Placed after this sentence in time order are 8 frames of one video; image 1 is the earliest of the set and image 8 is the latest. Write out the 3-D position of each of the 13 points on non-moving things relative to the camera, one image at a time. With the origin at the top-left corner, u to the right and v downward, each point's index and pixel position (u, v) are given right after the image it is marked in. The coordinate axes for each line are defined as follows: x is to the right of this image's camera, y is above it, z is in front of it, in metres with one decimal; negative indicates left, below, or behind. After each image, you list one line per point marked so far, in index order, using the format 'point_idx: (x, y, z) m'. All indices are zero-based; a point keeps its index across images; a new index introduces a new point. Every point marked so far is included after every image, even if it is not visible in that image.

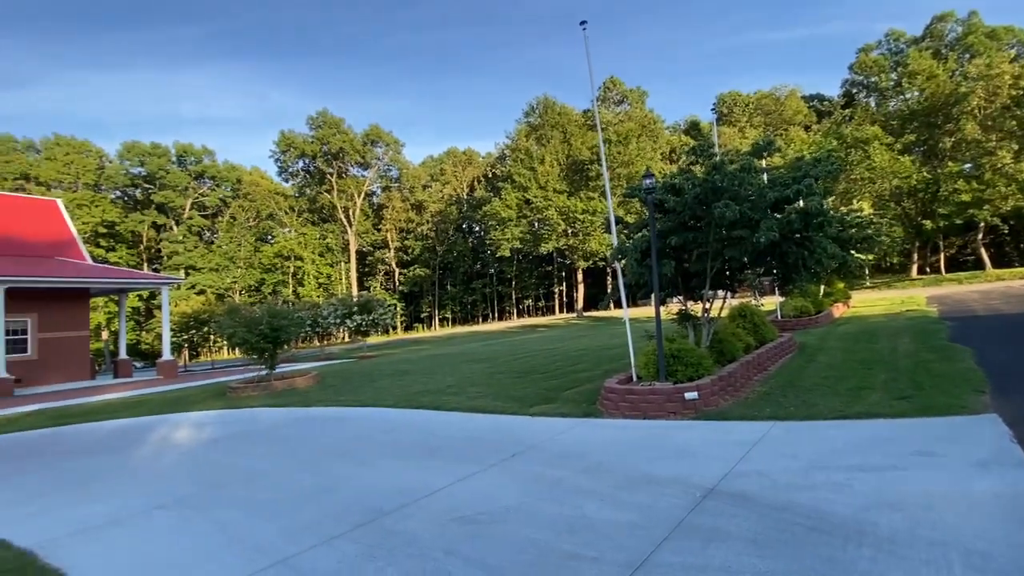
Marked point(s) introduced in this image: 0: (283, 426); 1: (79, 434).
0: (-4.0, -2.4, +8.4) m
1: (-8.5, -2.9, +9.4) m
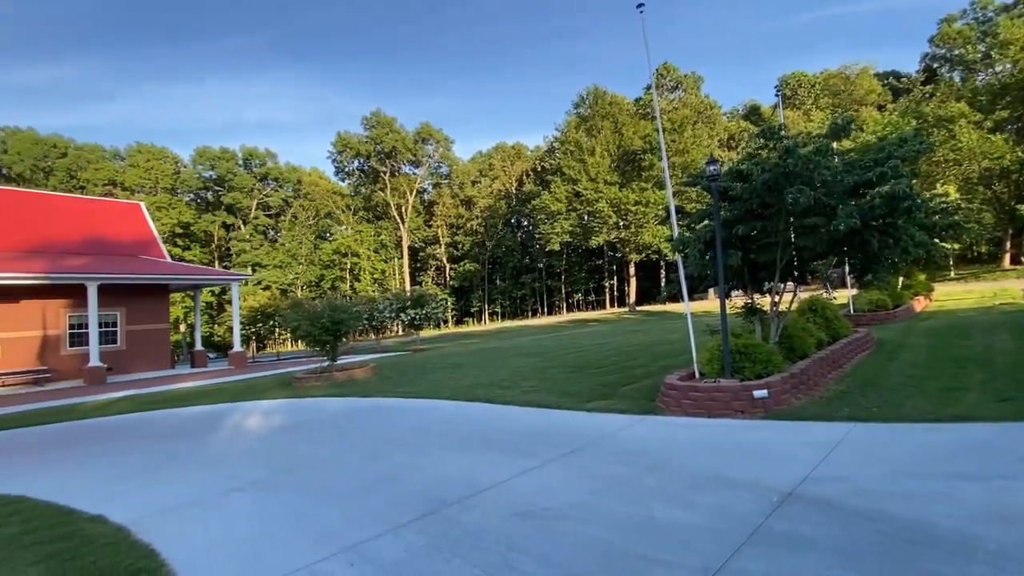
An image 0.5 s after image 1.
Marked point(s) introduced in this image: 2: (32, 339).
0: (-3.0, -2.3, +8.7) m
1: (-7.4, -2.8, +10.2) m
2: (-18.8, -2.0, +19.0) m
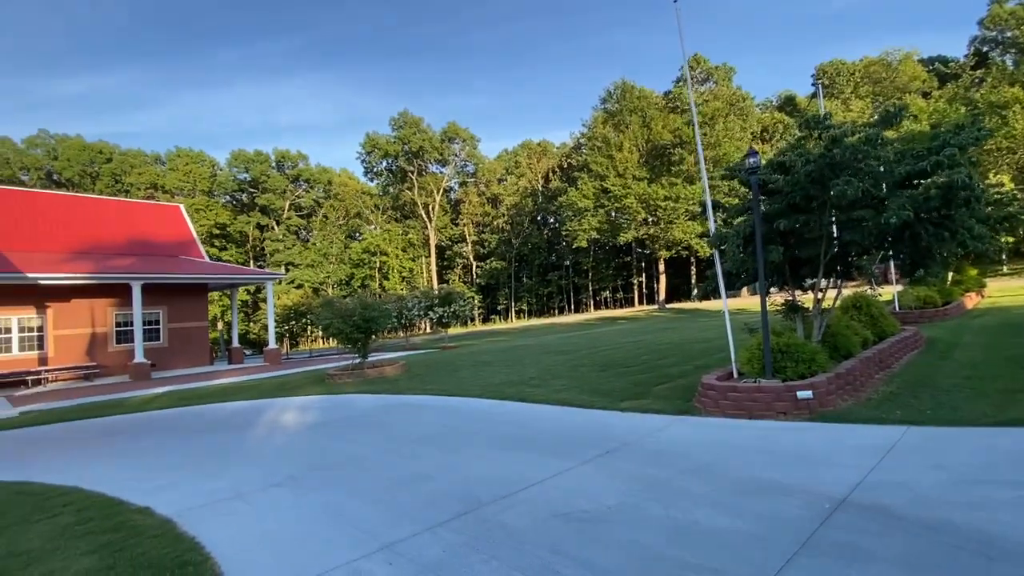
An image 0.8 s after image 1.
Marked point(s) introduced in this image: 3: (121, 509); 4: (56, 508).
0: (-2.4, -2.3, +8.8) m
1: (-6.7, -2.7, +10.5) m
2: (-17.6, -2.0, +19.9) m
3: (-4.2, -2.4, +5.2) m
4: (-5.1, -2.5, +5.4) m
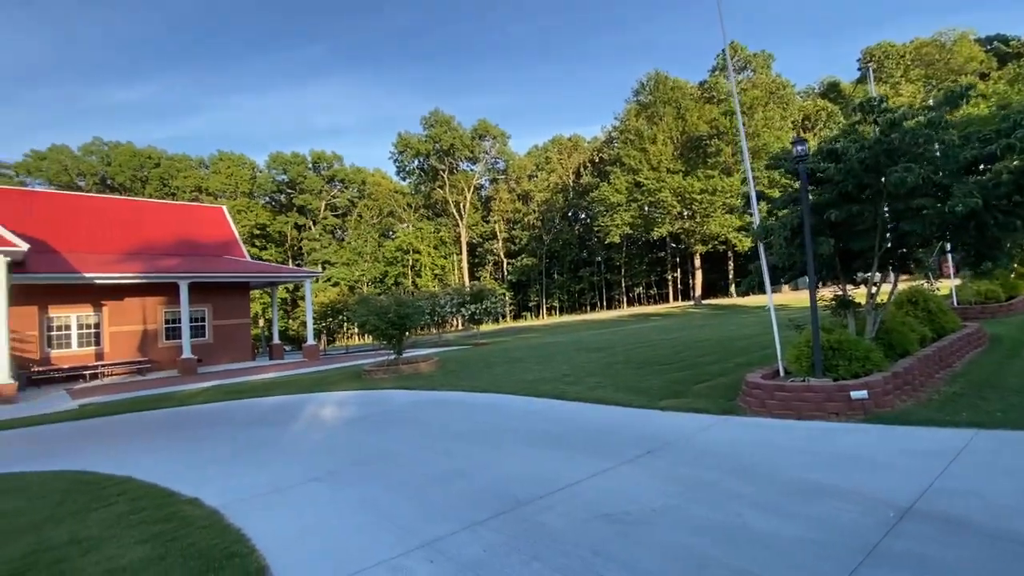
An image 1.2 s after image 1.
0: (-1.8, -2.2, +8.8) m
1: (-6.0, -2.7, +10.8) m
2: (-16.2, -1.9, +20.9) m
3: (-3.8, -2.4, +5.4) m
4: (-4.7, -2.4, +5.6) m
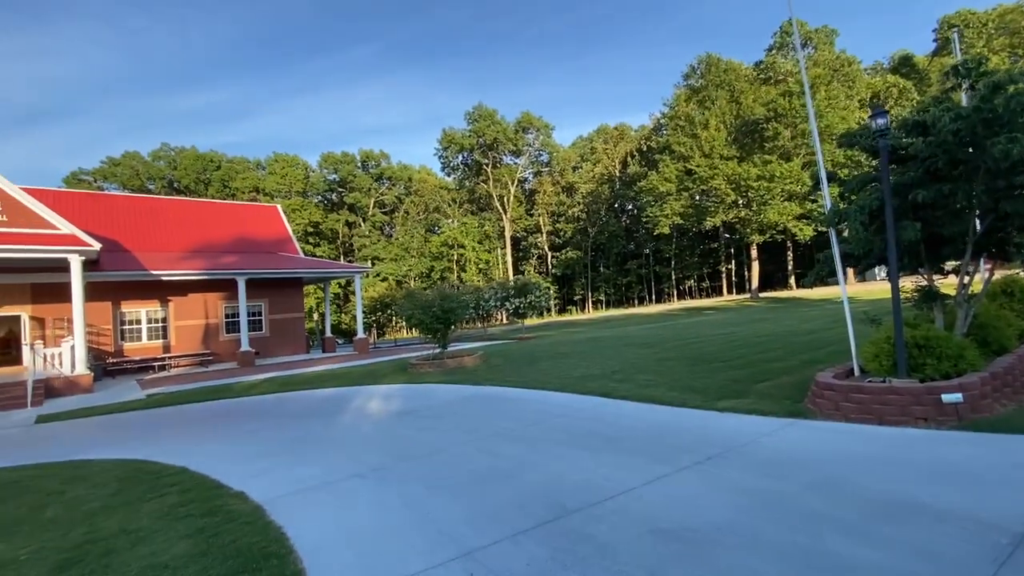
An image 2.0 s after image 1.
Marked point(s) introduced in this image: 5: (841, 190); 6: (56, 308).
0: (-1.0, -2.1, +8.7) m
1: (-5.0, -2.6, +11.1) m
2: (-14.3, -1.7, +22.0) m
3: (-3.3, -2.3, +5.4) m
4: (-4.1, -2.4, +5.7) m
5: (+4.9, +1.5, +7.1) m
6: (-17.7, -0.8, +18.8) m
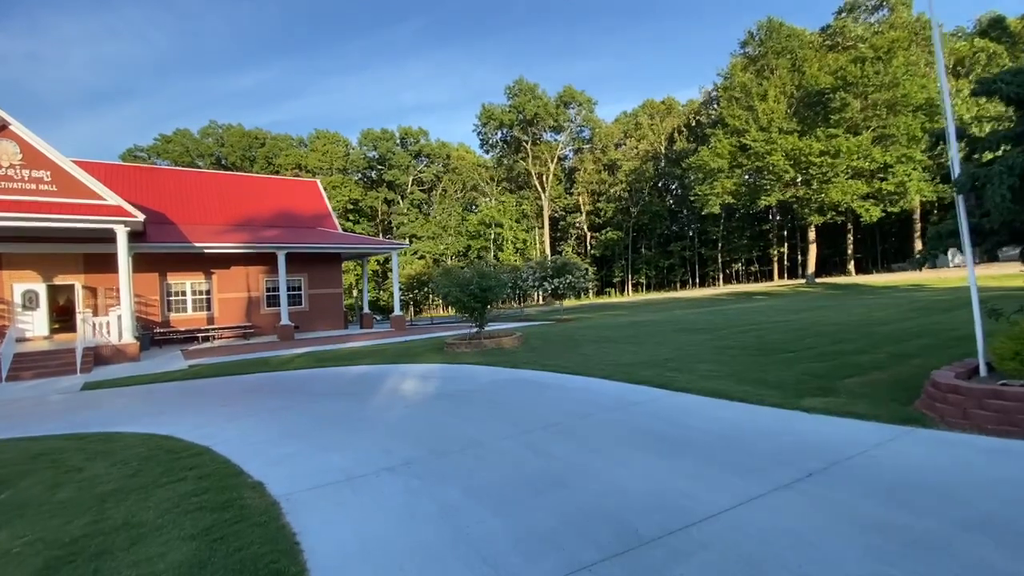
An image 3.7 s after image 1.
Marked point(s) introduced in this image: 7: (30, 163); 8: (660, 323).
0: (-0.3, -1.7, +8.0) m
1: (-4.0, -2.0, +10.7) m
2: (-12.5, -0.5, +22.2) m
3: (-2.8, -2.0, +4.9) m
4: (-3.6, -2.0, +5.3) m
5: (+5.6, +1.7, +5.9) m
6: (-16.2, +0.4, +19.3) m
7: (-15.3, +4.0, +15.3) m
8: (+5.4, -1.3, +17.7) m
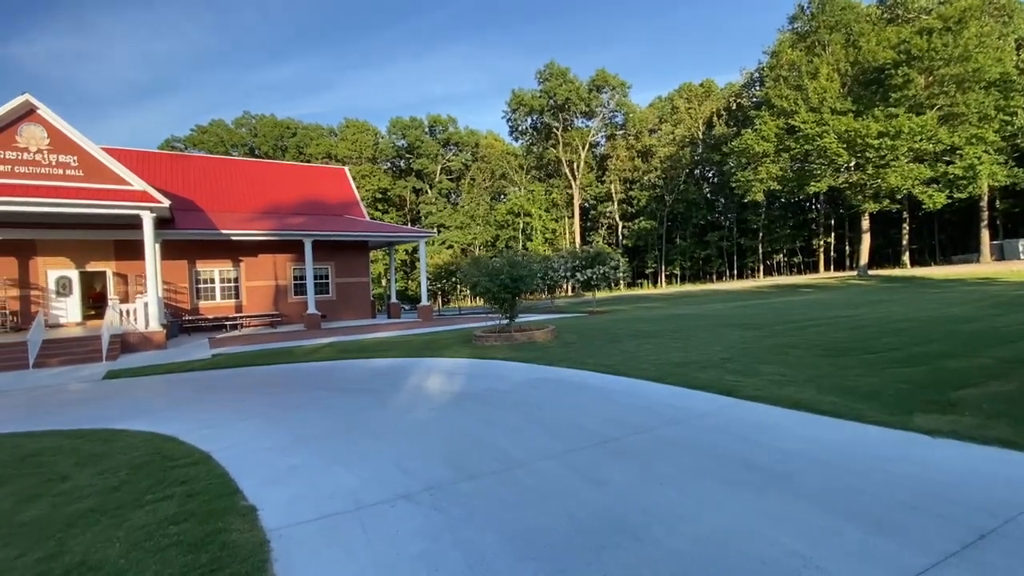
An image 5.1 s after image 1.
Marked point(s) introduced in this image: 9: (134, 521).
0: (+0.3, -1.5, +7.0) m
1: (-3.3, -1.7, +9.9) m
2: (-11.1, 0.0, +21.9) m
3: (-2.4, -1.8, +4.1) m
4: (-3.2, -1.9, +4.5) m
5: (+6.0, +1.8, +4.5) m
6: (-14.9, +0.9, +19.2) m
7: (-14.2, +4.4, +15.1) m
8: (+6.5, -1.0, +16.4) m
9: (-3.0, -1.9, +3.9) m
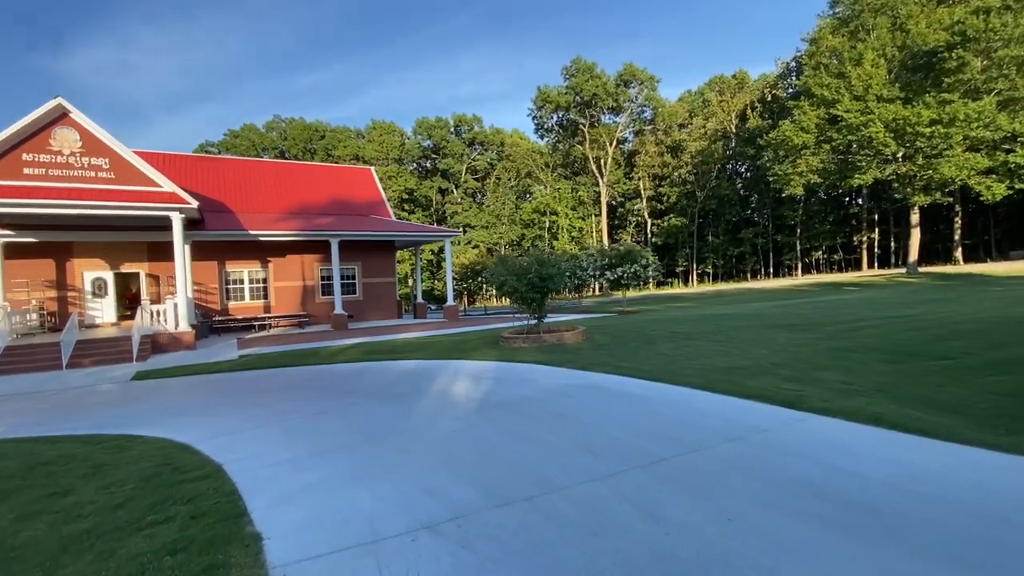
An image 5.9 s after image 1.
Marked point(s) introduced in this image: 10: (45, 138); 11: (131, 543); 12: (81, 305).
0: (+0.7, -1.5, +6.5) m
1: (-2.7, -1.7, +9.6) m
2: (-9.9, 0.0, +21.9) m
3: (-2.1, -1.8, +3.7) m
4: (-2.9, -1.9, +4.2) m
5: (+6.3, +1.8, +3.7) m
6: (-13.9, +0.9, +19.4) m
7: (-13.4, +4.4, +15.3) m
8: (+7.4, -0.9, +15.5) m
9: (-2.8, -1.9, +3.5) m
10: (-14.3, +4.6, +14.8) m
11: (-2.8, -1.9, +3.6) m
12: (-16.3, -0.7, +18.2) m
